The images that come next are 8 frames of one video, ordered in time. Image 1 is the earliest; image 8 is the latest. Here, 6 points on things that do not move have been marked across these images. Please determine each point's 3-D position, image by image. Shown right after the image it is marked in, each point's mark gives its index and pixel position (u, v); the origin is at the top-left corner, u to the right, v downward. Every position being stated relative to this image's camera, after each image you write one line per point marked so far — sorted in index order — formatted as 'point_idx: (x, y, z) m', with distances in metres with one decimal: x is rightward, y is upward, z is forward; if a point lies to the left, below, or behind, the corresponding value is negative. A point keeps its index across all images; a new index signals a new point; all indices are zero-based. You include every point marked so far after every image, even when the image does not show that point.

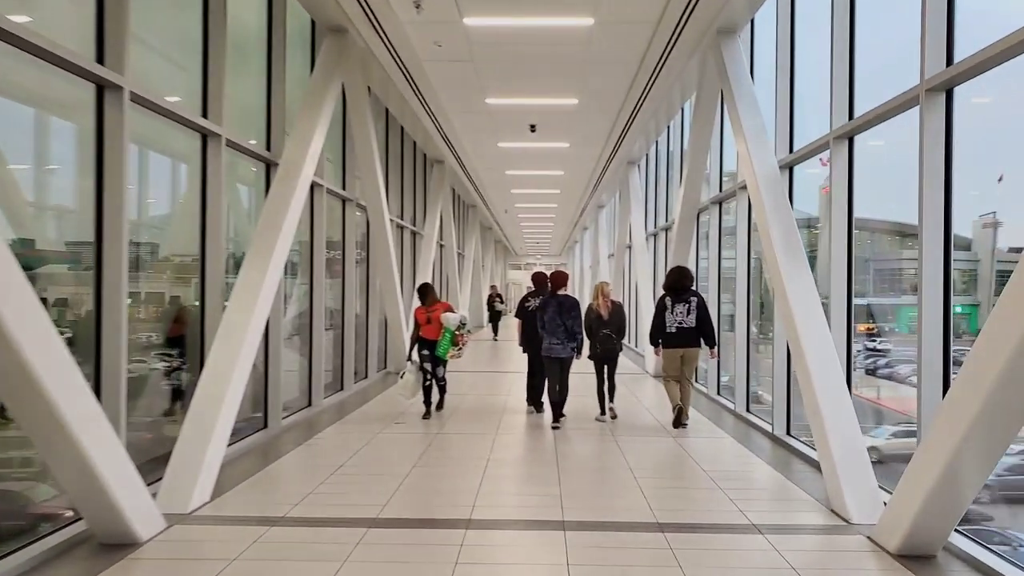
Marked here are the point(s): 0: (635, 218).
0: (+2.1, +1.2, +13.0) m
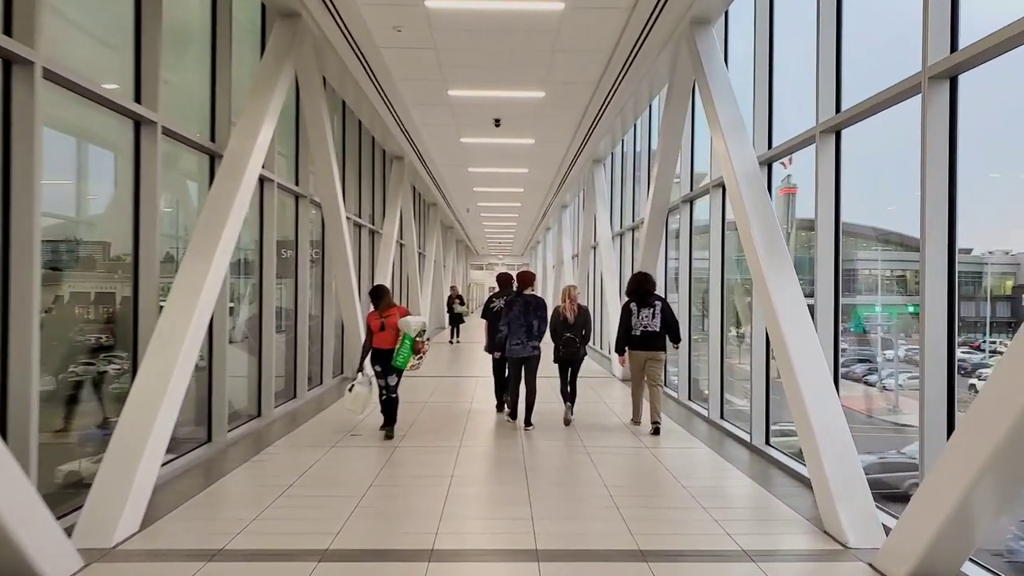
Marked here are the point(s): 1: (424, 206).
0: (+1.5, +1.2, +12.7) m
1: (-2.3, +2.1, +19.6) m
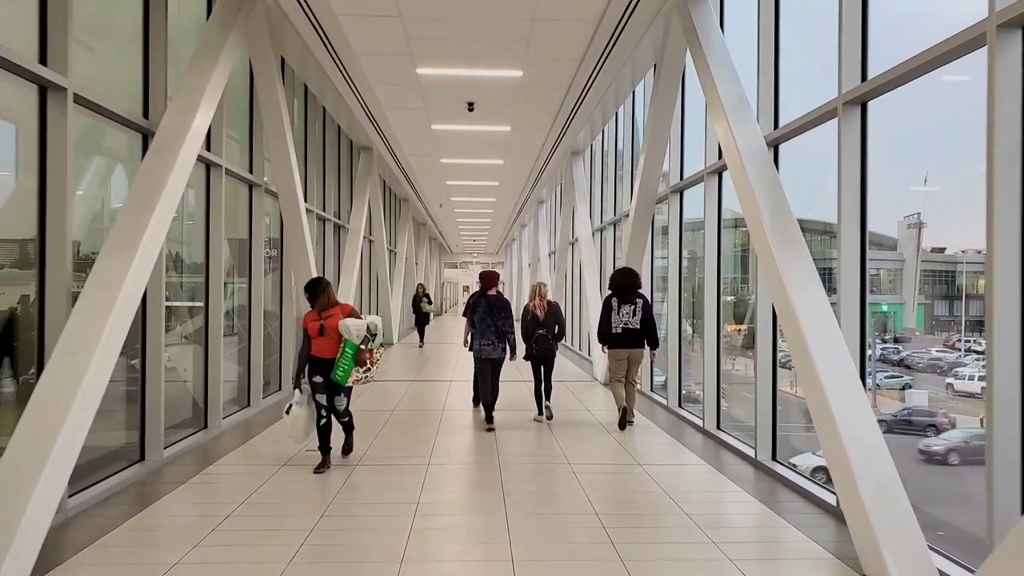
0: (+1.1, +1.3, +12.1) m
1: (-2.9, +2.1, +18.9) m
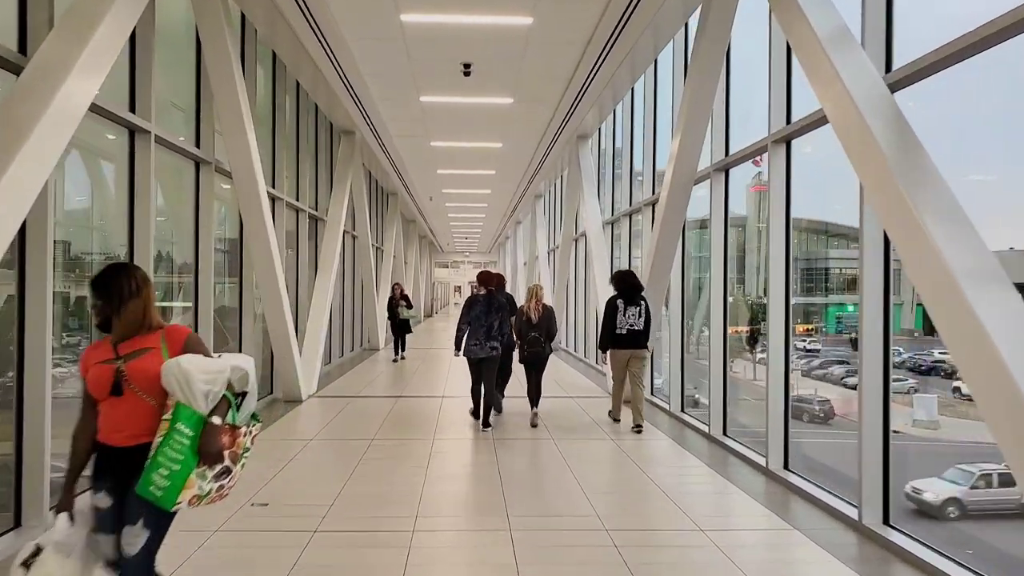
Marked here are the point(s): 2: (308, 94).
0: (+1.1, +1.2, +10.8) m
1: (-3.0, +2.1, +17.5) m
2: (-2.6, +2.5, +9.7) m
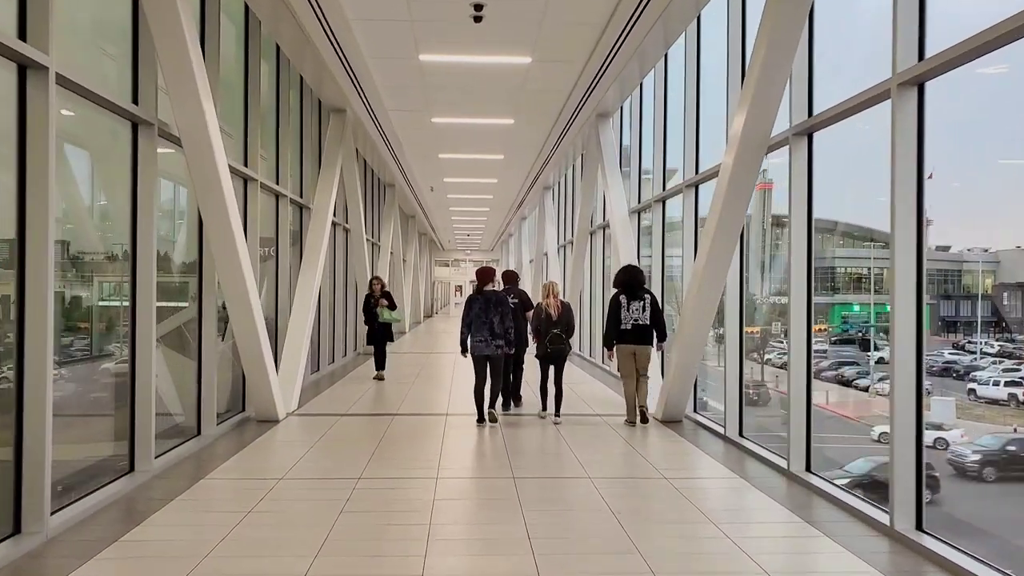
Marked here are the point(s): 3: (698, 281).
0: (+1.2, +1.3, +9.5) m
1: (-2.8, +2.2, +16.2) m
2: (-2.4, +2.5, +8.4) m
3: (+1.5, 0.0, +6.1) m
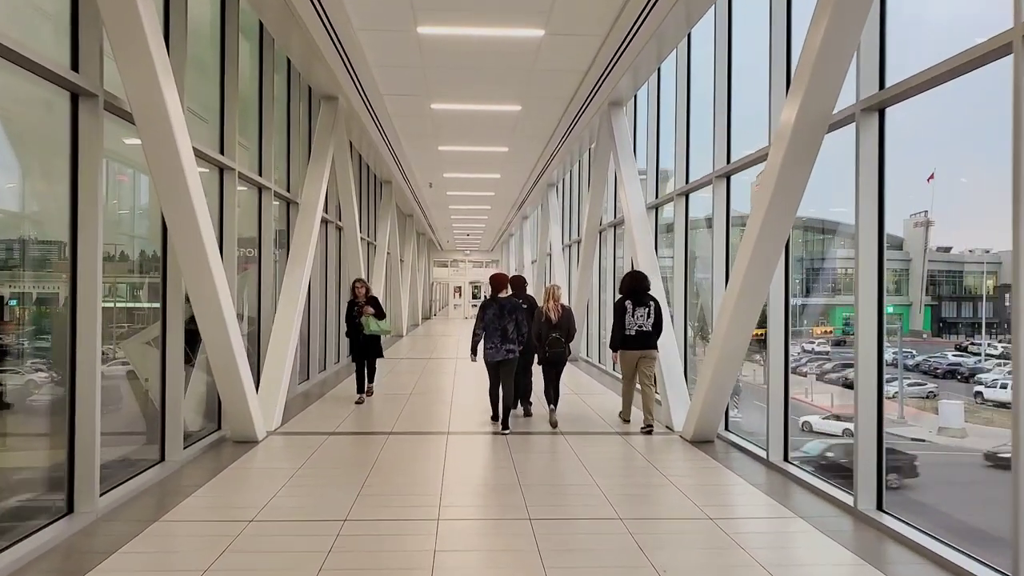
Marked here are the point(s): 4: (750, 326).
0: (+1.3, +1.2, +8.7) m
1: (-2.8, +2.1, +15.4) m
2: (-2.4, +2.5, +7.6) m
3: (+1.6, 0.0, +5.3) m
4: (+1.7, -0.3, +5.4) m
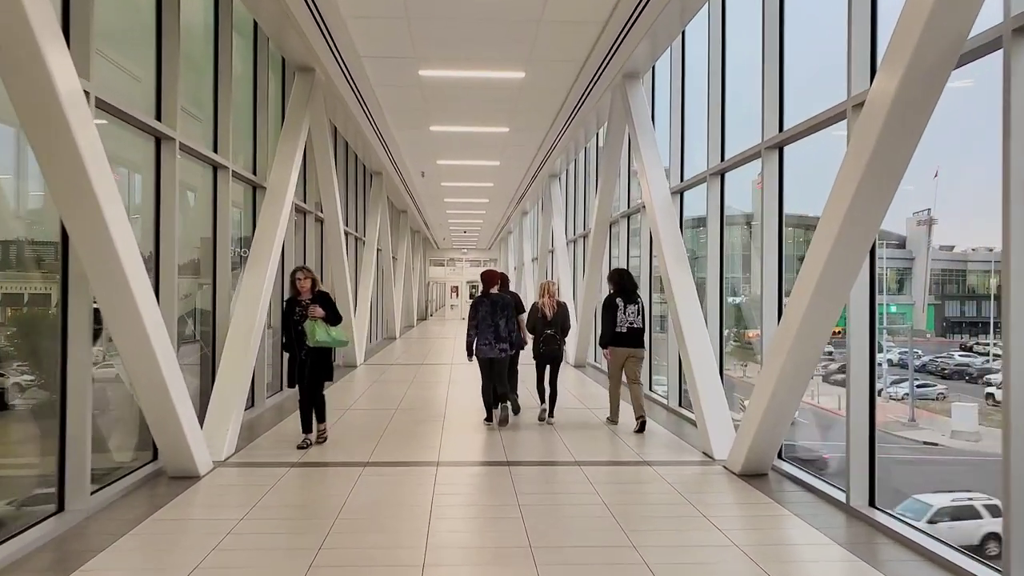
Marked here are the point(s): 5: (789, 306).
0: (+1.3, +1.3, +7.5) m
1: (-2.8, +2.1, +14.2) m
2: (-2.3, +2.5, +6.4) m
3: (+1.6, 0.0, +4.2) m
4: (+1.7, -0.3, +4.3) m
5: (+1.6, -0.1, +4.4) m
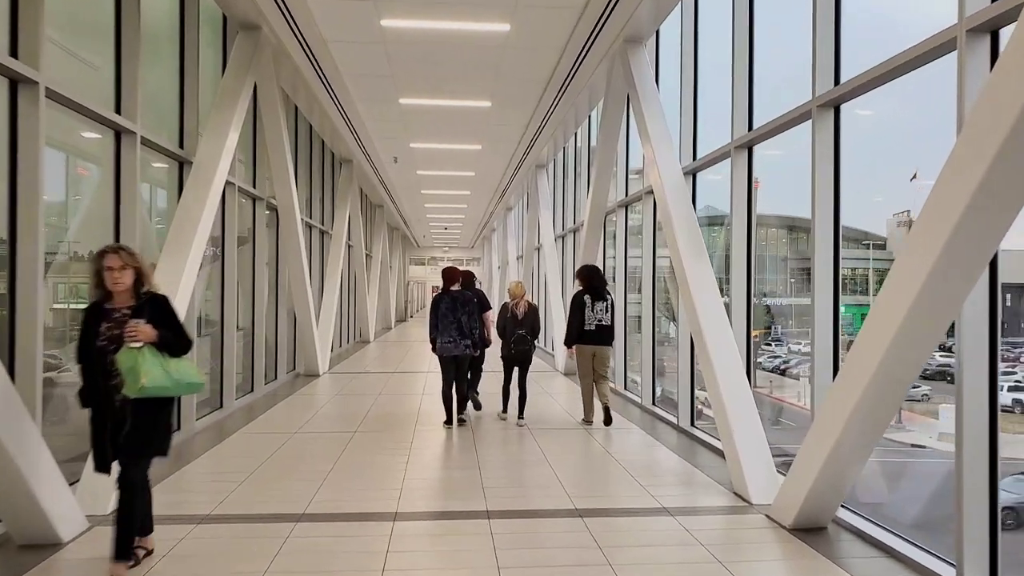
0: (+1.2, +1.3, +6.3) m
1: (-3.1, +2.1, +13.0) m
2: (-2.5, +2.5, +5.2) m
3: (+1.5, 0.0, +3.0) m
4: (+1.7, -0.2, +3.1) m
5: (+1.5, -0.1, +3.2) m
